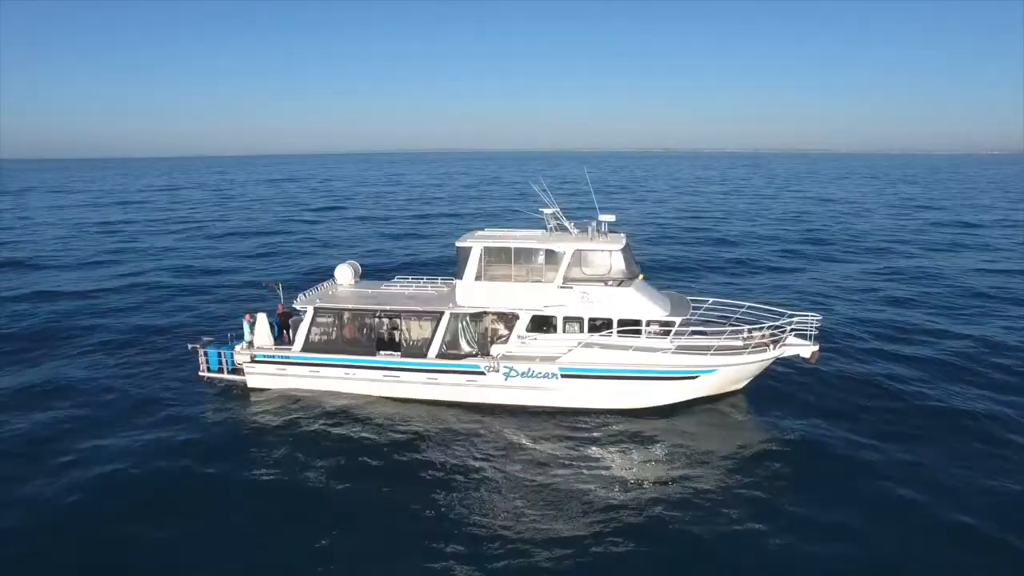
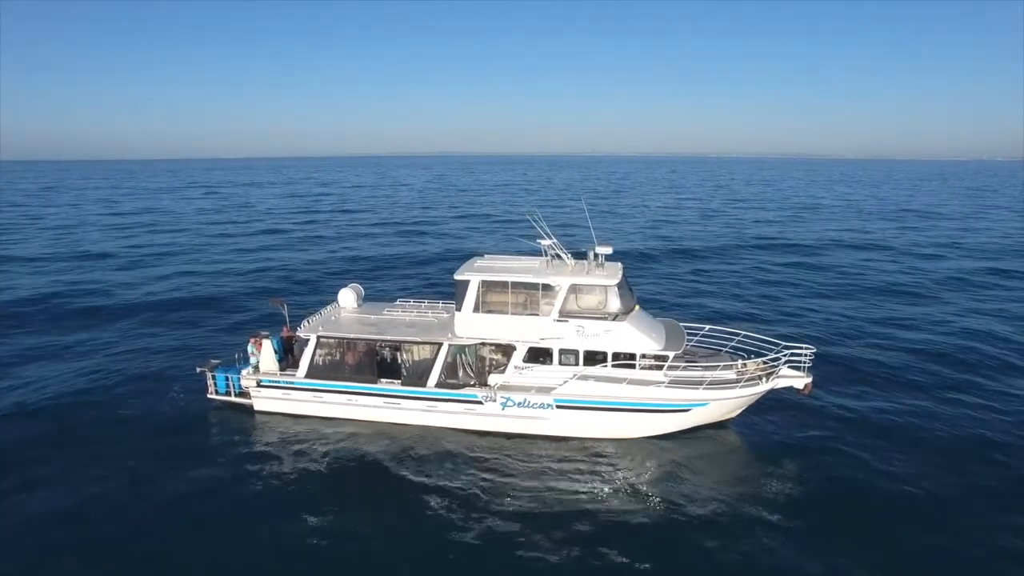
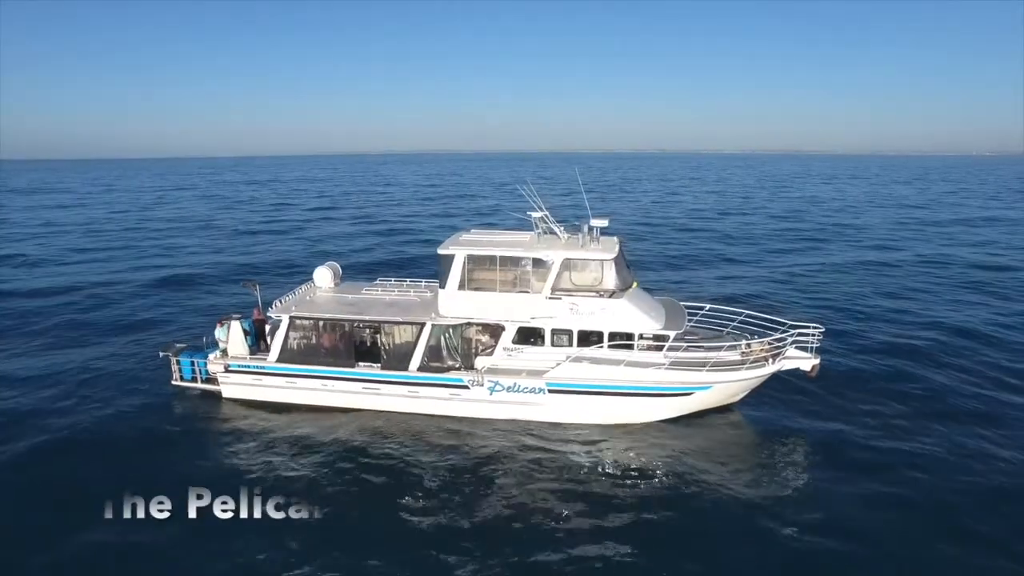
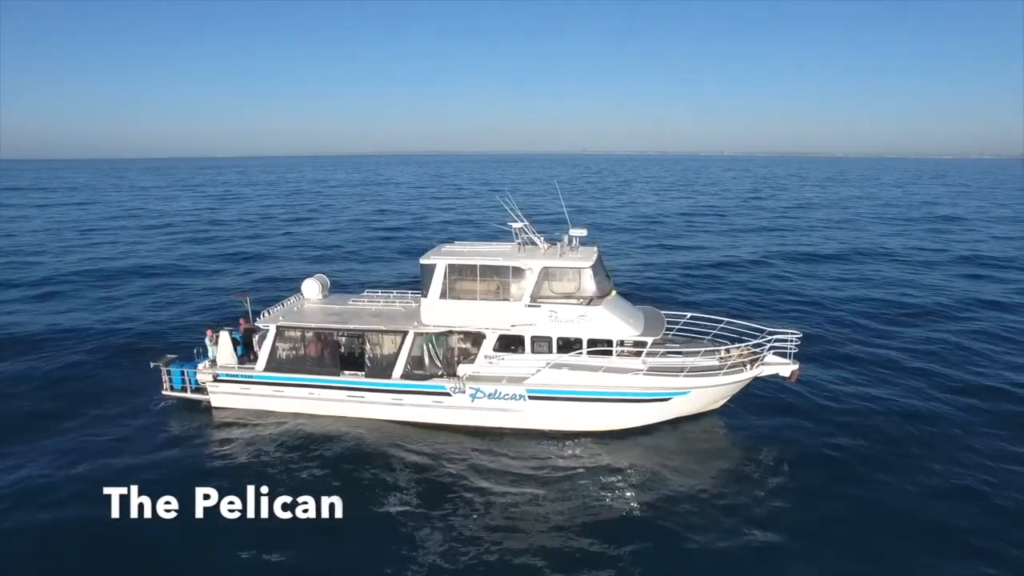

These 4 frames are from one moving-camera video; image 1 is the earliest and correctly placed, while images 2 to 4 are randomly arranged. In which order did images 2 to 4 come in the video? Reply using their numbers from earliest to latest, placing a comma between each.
3, 4, 2
